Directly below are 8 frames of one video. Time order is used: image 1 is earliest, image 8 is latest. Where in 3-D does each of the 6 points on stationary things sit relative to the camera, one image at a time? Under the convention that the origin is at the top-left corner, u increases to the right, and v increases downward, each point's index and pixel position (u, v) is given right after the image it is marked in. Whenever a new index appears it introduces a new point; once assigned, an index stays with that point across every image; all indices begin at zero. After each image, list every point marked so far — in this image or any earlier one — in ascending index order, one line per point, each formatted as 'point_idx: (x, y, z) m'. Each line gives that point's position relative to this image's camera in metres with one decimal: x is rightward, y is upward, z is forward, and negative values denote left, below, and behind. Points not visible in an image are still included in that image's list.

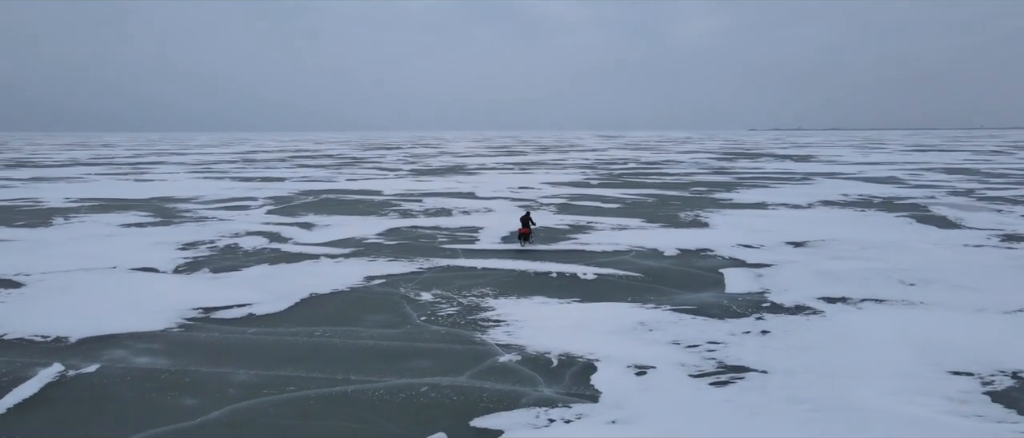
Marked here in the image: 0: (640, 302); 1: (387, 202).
0: (+1.3, -0.8, +7.7) m
1: (-3.0, +0.4, +18.2) m
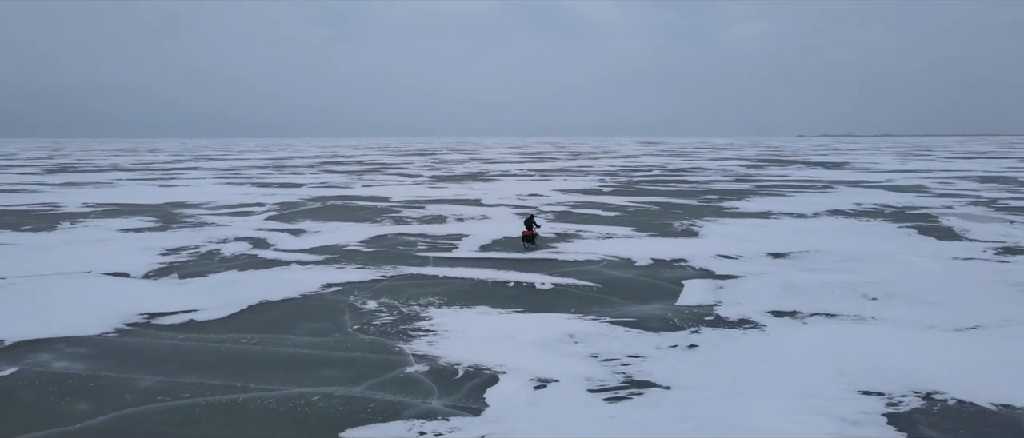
0: (+0.7, -0.9, +7.6) m
1: (-3.0, +0.3, +18.3) m
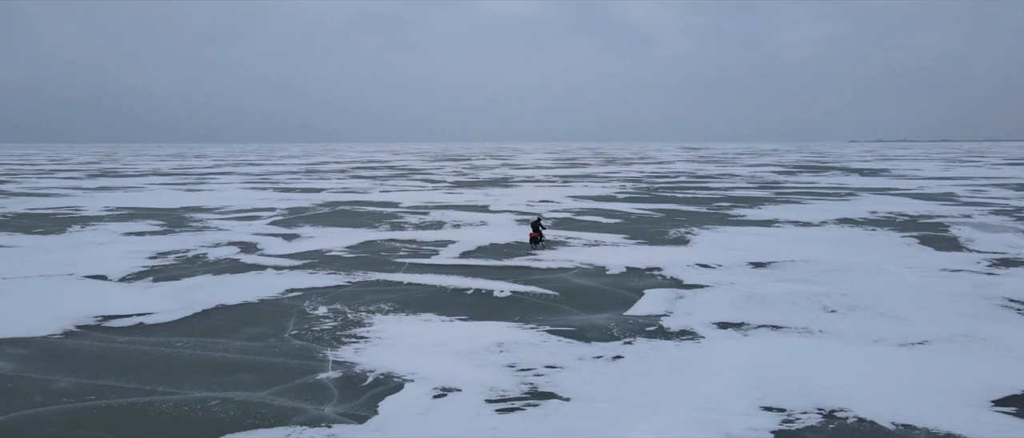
0: (+0.1, -1.0, +7.5) m
1: (-2.9, +0.1, +18.5) m
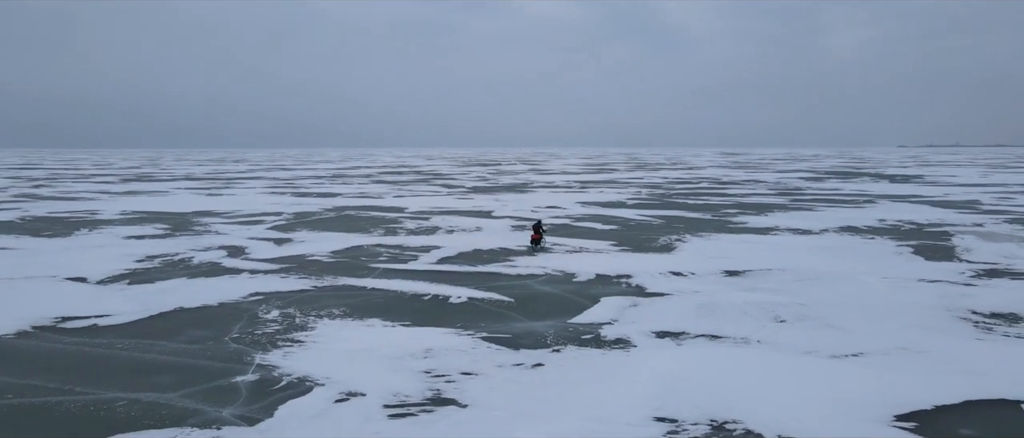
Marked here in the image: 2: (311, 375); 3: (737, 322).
0: (-0.5, -1.1, +7.6) m
1: (-2.9, 0.0, +18.7) m
2: (-1.6, -1.2, +6.0) m
3: (+2.3, -1.1, +7.9) m
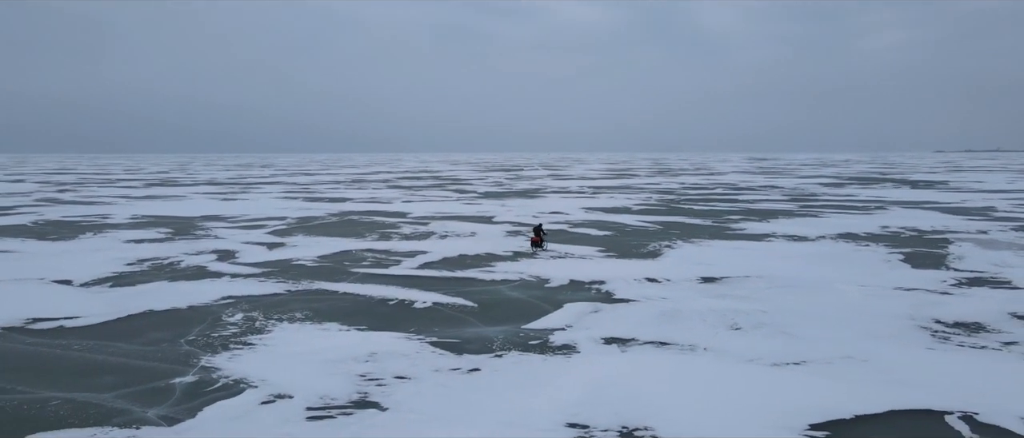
0: (-1.0, -1.1, +7.7) m
1: (-3.0, -0.1, +18.8) m
2: (-2.1, -1.3, +6.2) m
3: (+1.8, -1.1, +7.8) m
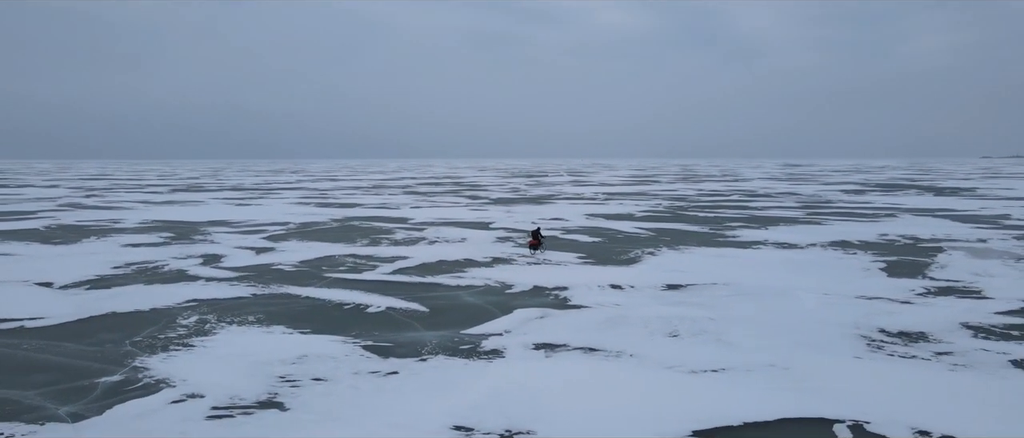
0: (-1.6, -1.2, +7.8) m
1: (-3.1, -0.3, +19.1) m
2: (-2.8, -1.3, +6.4) m
3: (+1.2, -1.2, +7.9) m
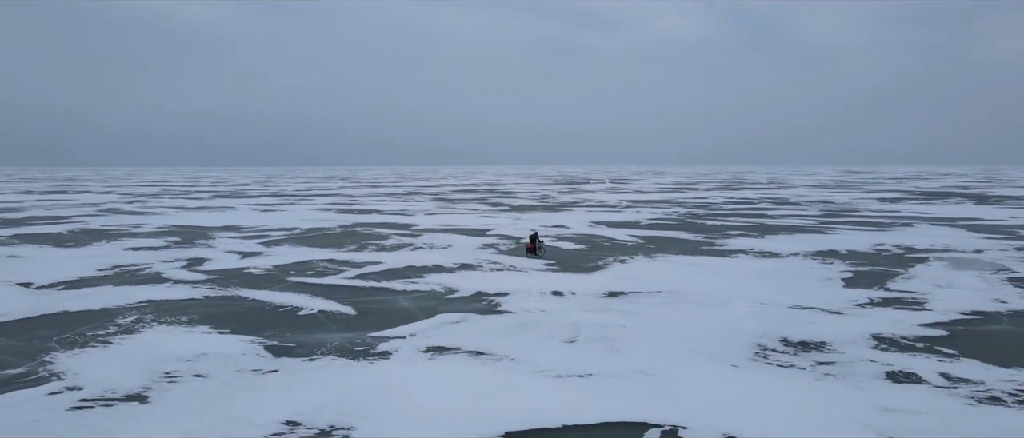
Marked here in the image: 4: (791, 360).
0: (-2.6, -1.3, +8.2) m
1: (-3.3, -0.4, +19.6) m
2: (-4.0, -1.4, +6.8) m
3: (+0.2, -1.3, +8.0) m
4: (+2.6, -1.3, +7.2) m
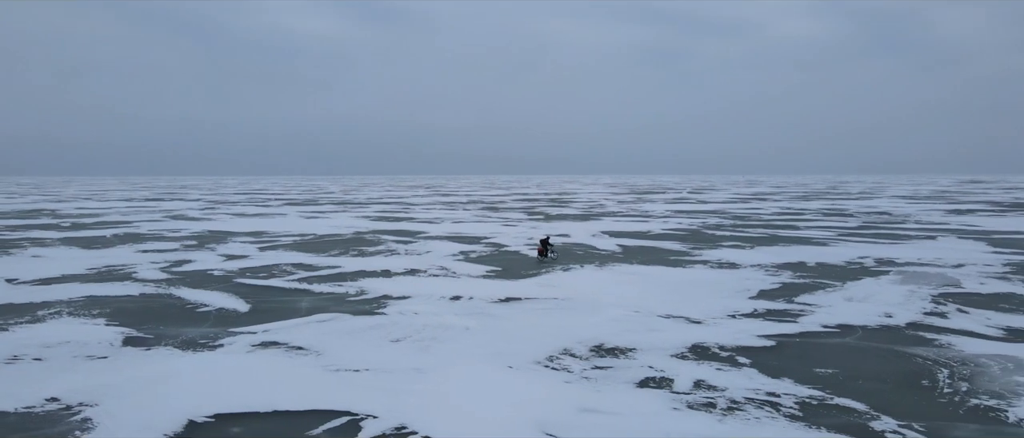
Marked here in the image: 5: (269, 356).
0: (-4.5, -1.3, +9.2) m
1: (-3.6, -0.6, +20.5) m
2: (-6.0, -1.4, +8.0) m
3: (-1.7, -1.4, +8.6) m
4: (+0.6, -1.4, +7.4) m
5: (-2.4, -1.4, +7.8) m
